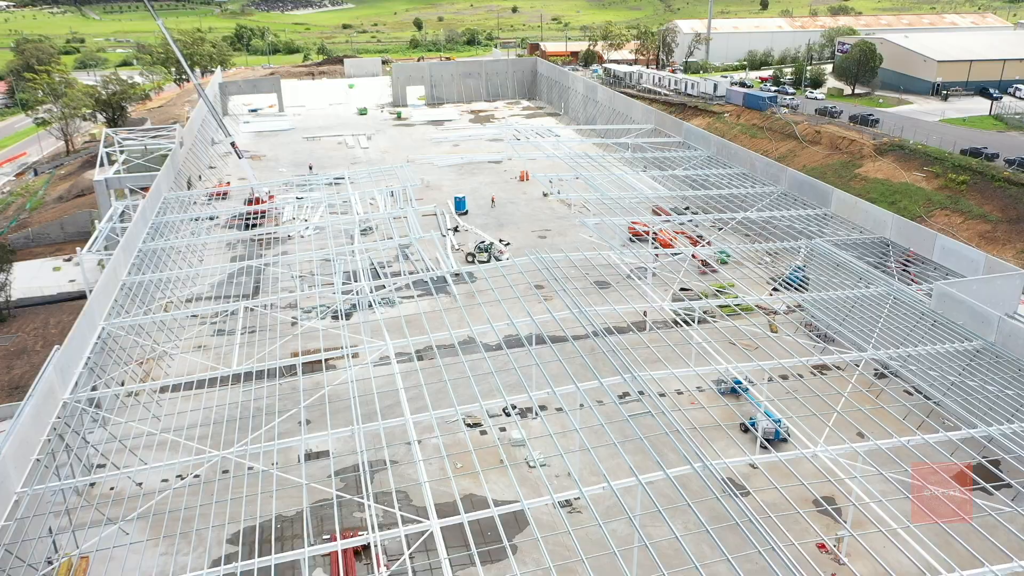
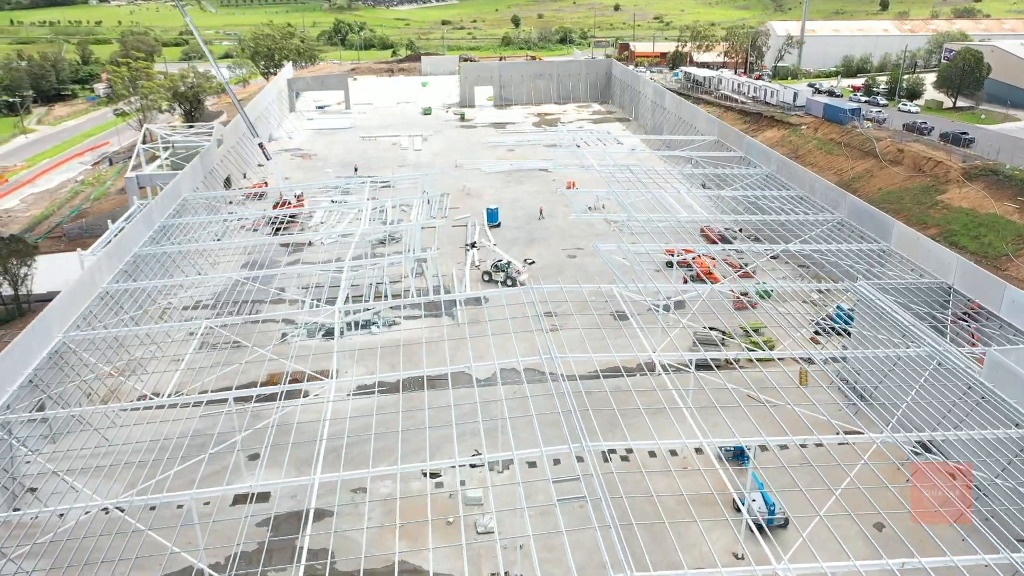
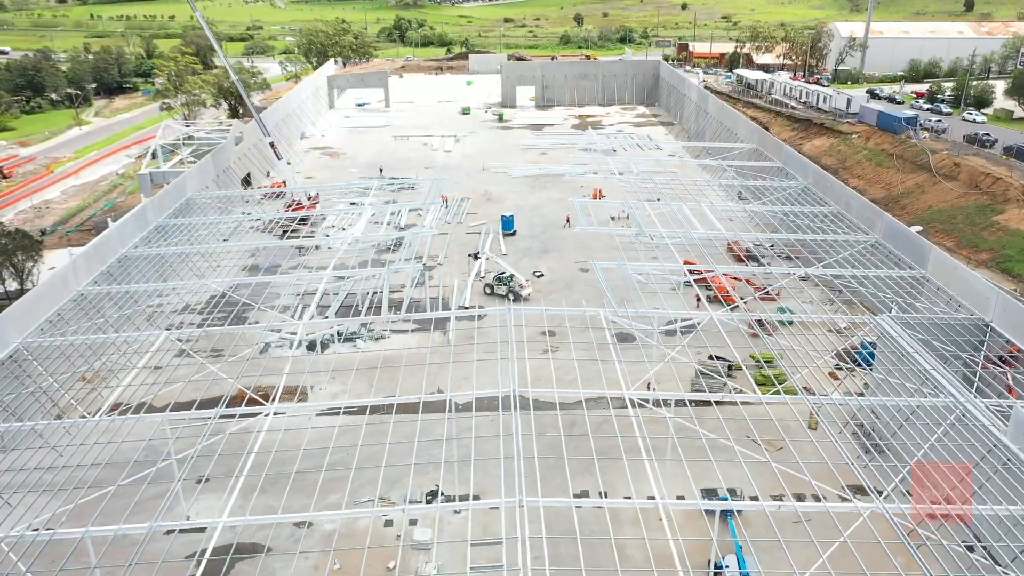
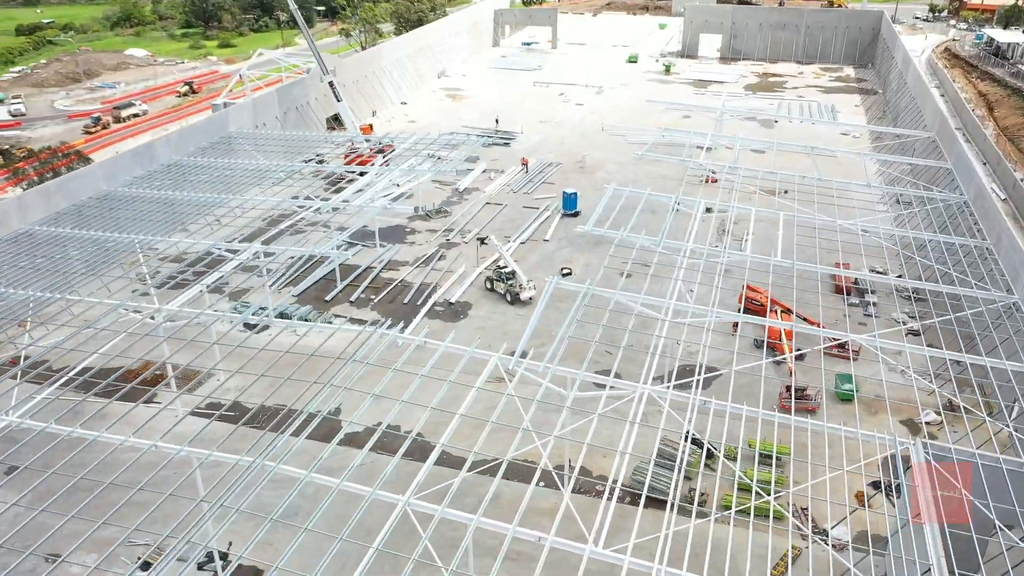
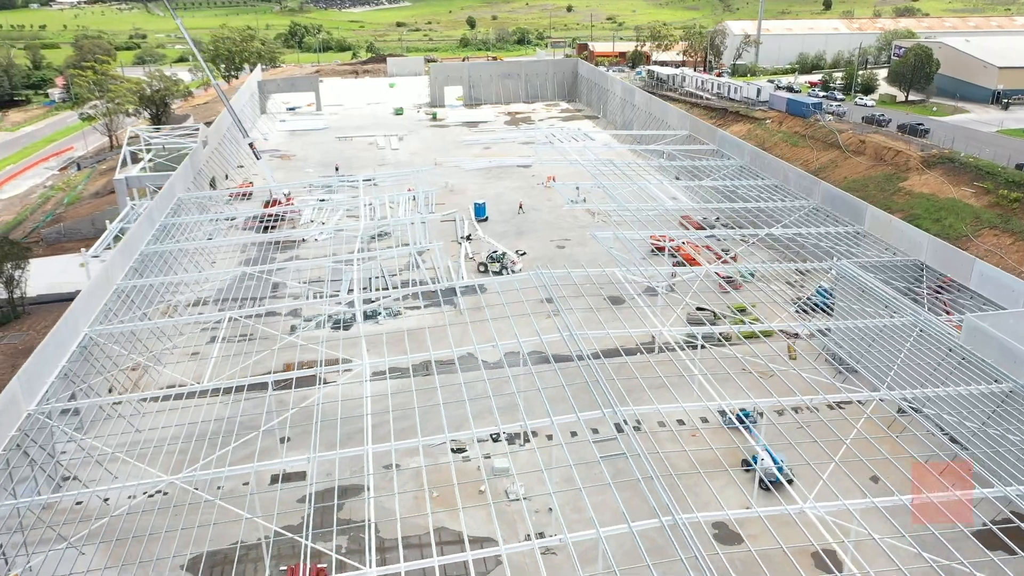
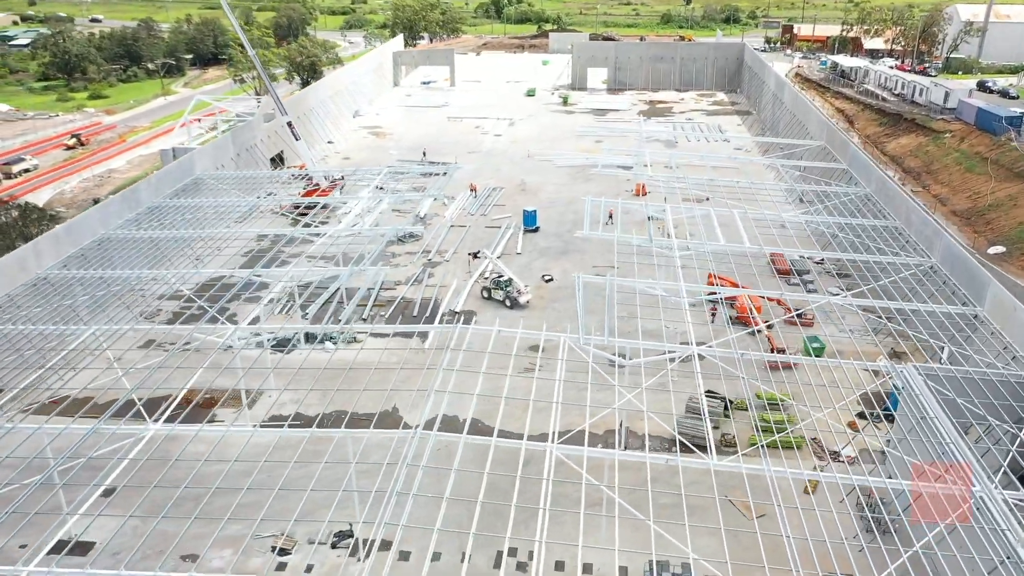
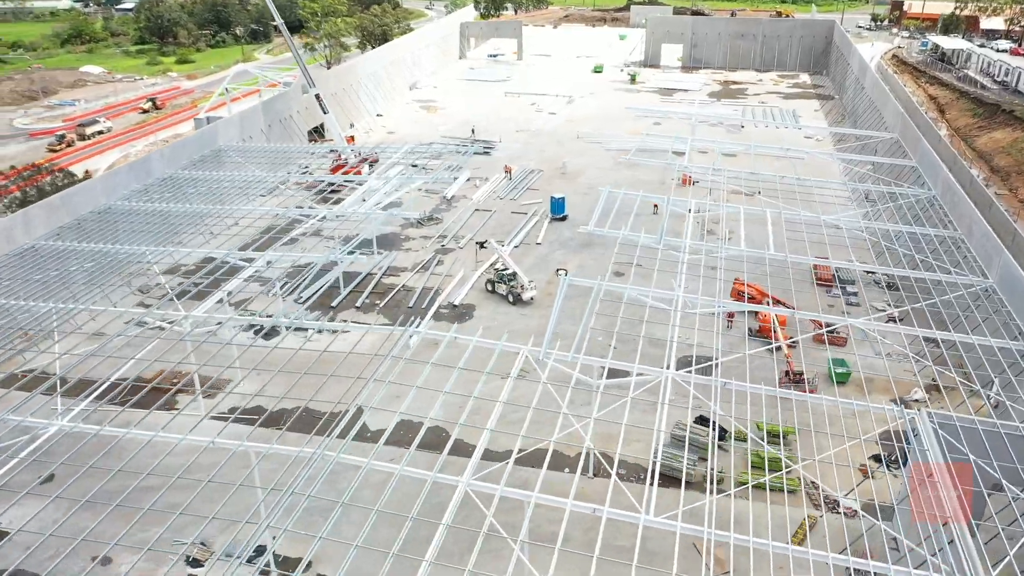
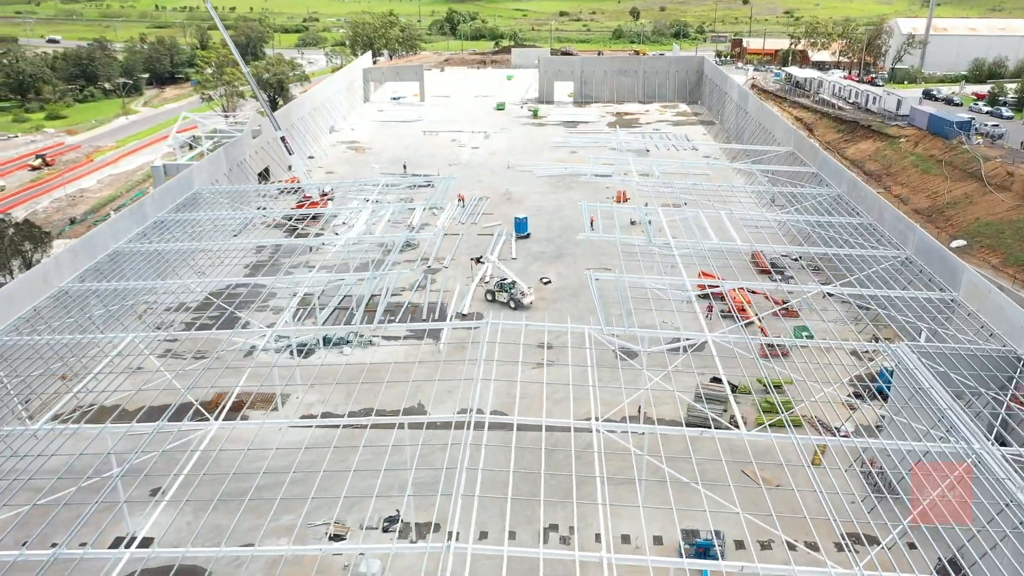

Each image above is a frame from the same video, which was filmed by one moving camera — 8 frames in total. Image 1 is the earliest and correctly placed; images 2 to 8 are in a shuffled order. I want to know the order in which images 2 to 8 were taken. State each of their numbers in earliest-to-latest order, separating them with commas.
5, 2, 3, 8, 6, 7, 4
